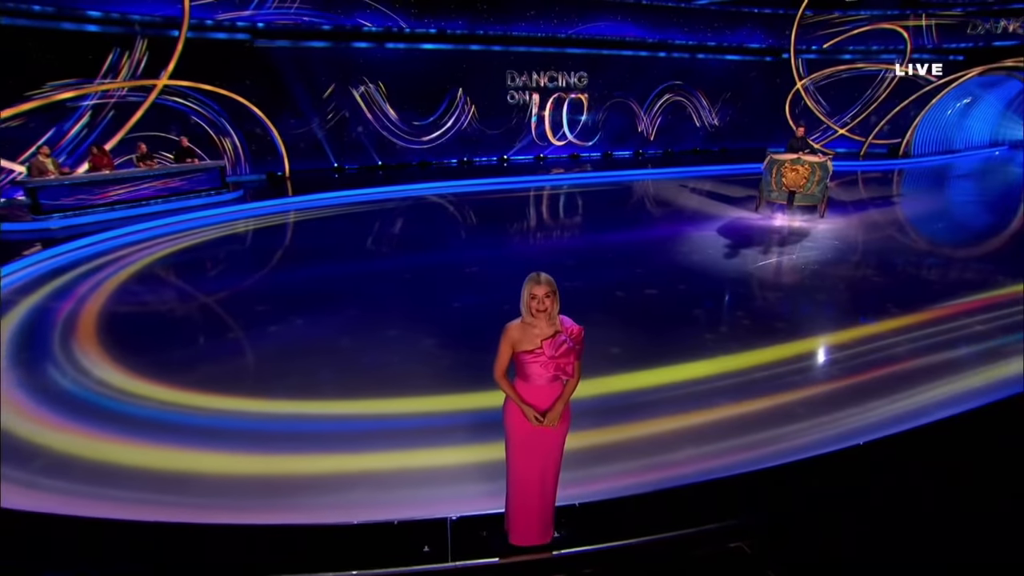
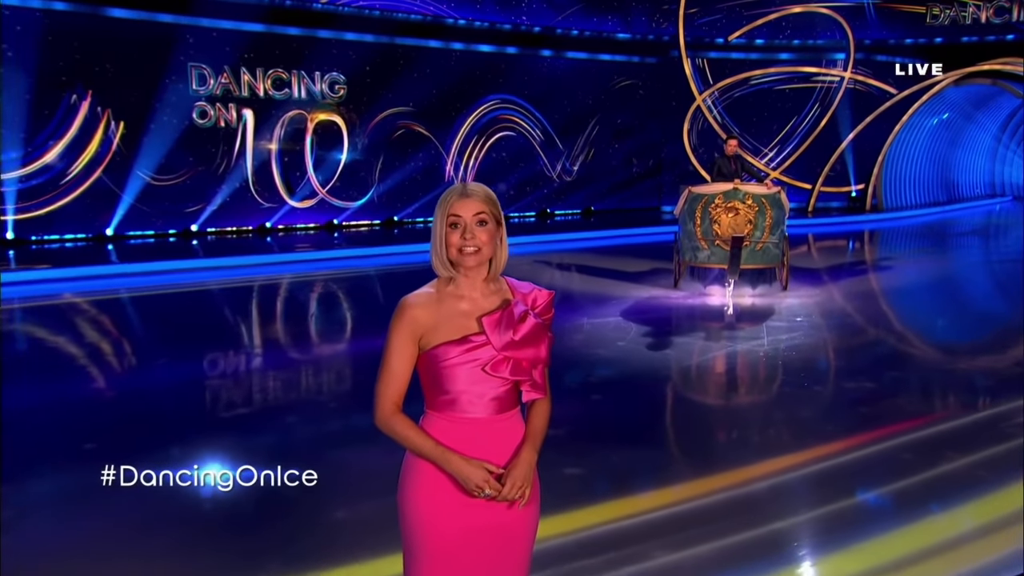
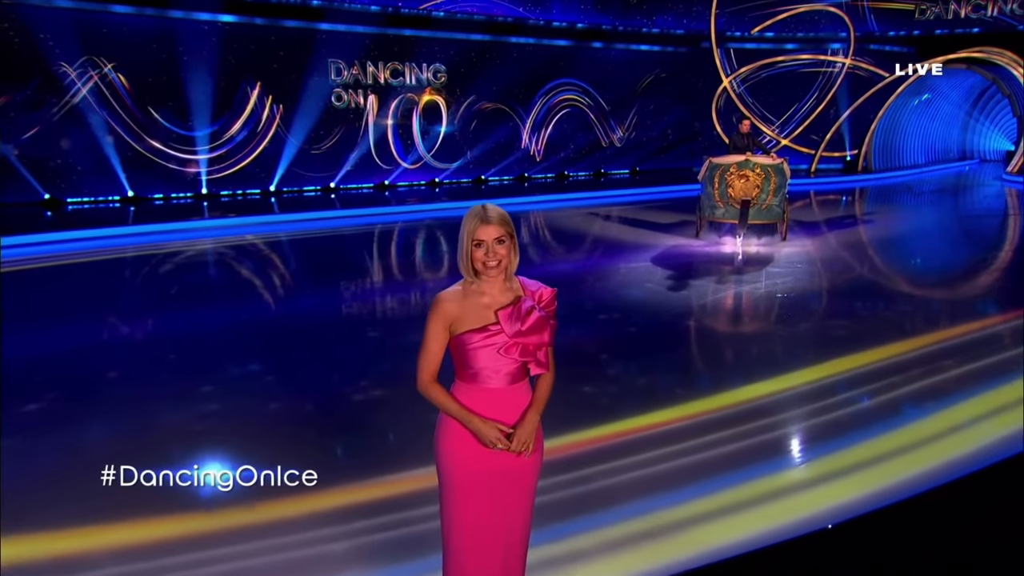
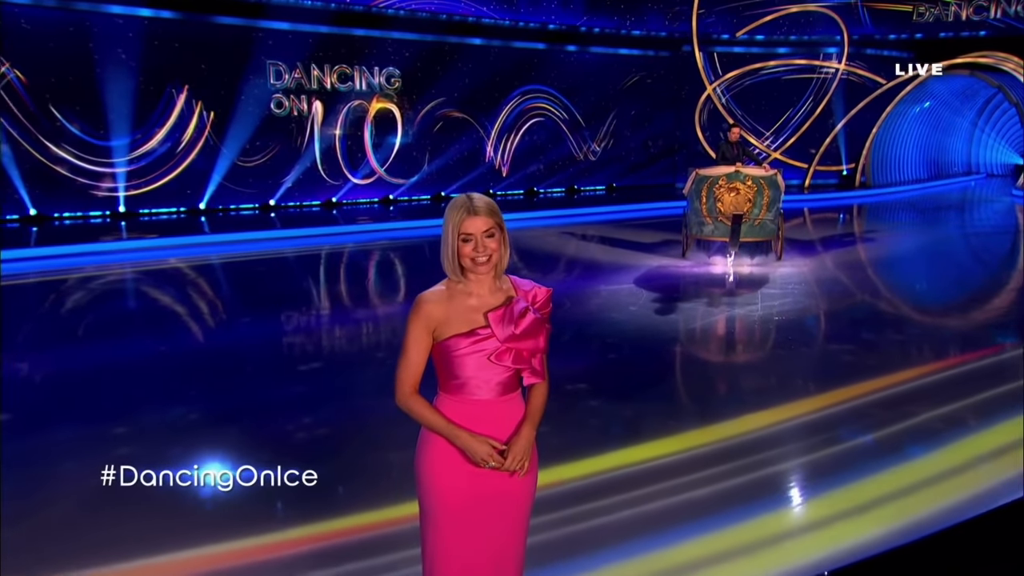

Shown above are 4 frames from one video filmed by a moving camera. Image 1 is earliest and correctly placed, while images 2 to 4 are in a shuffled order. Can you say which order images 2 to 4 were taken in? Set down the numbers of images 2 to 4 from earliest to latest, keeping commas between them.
3, 4, 2
